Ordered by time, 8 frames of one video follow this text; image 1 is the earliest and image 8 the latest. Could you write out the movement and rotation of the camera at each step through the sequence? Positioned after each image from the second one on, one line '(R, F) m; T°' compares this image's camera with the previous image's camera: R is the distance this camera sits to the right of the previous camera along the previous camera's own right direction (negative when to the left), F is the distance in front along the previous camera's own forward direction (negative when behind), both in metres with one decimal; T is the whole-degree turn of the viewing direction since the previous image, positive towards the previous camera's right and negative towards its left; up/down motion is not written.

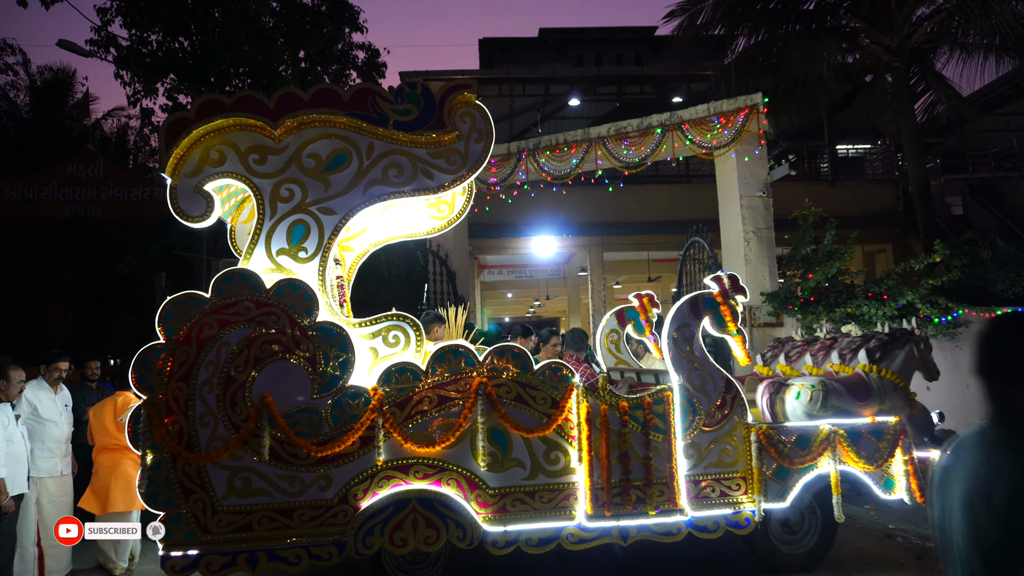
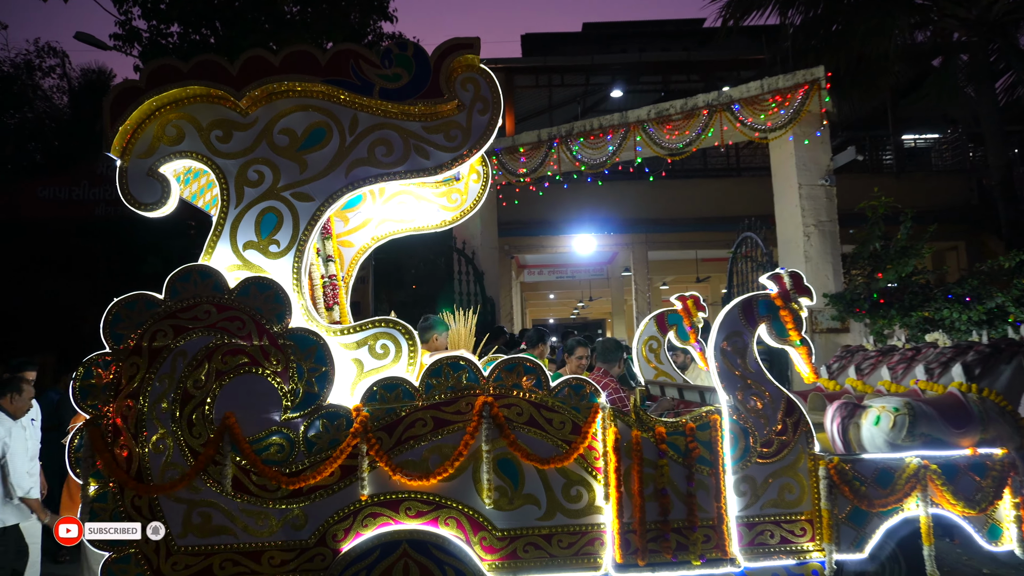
(+0.2, +0.7) m; -4°
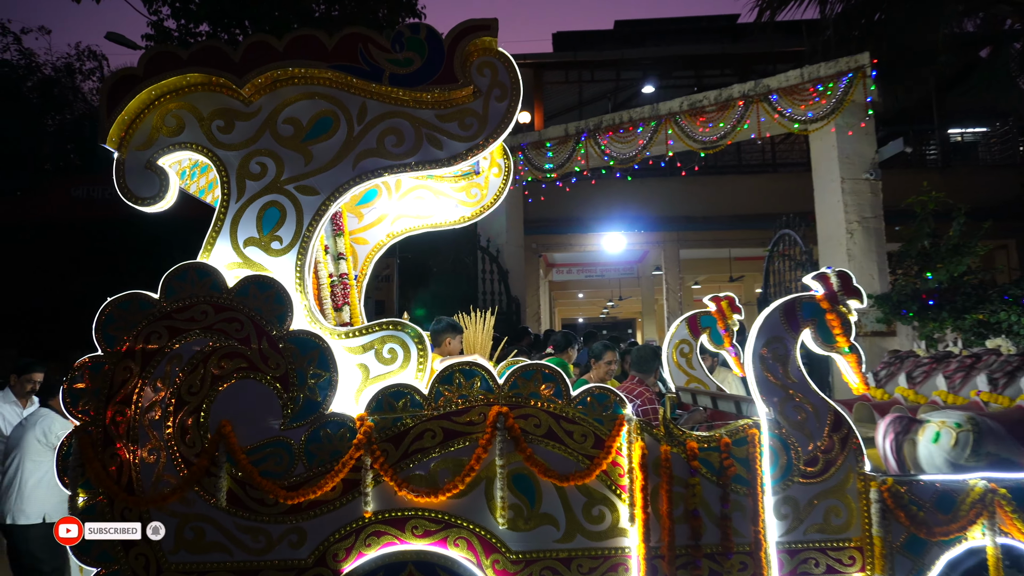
(+0.1, +0.3) m; -2°
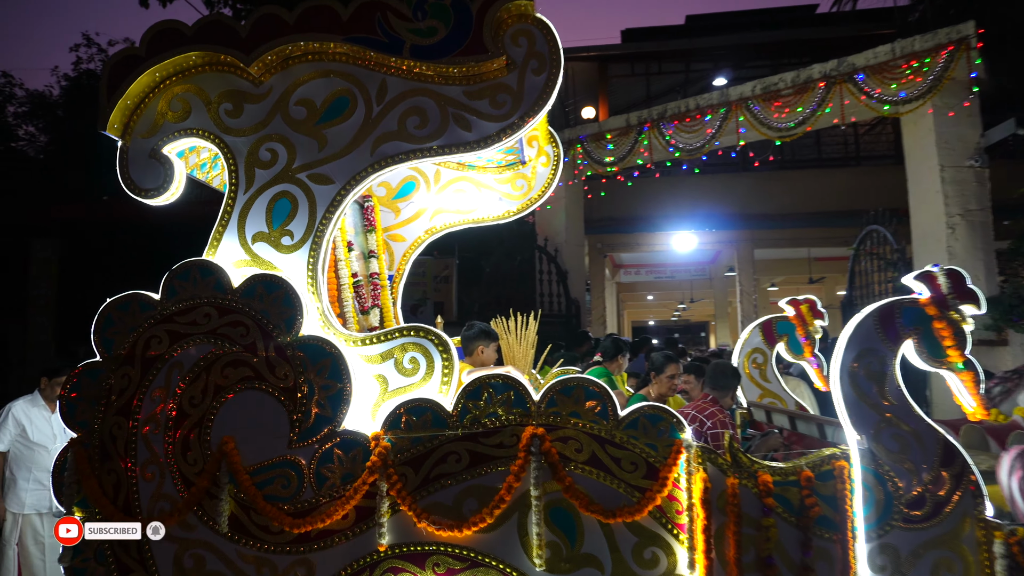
(+0.1, +0.5) m; -6°
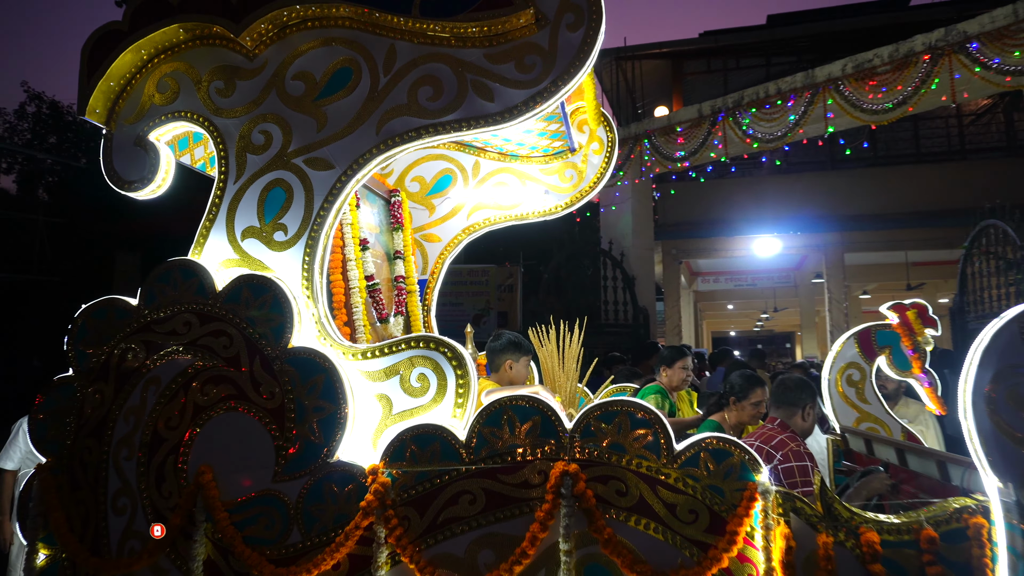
(+0.2, +0.5) m; -6°
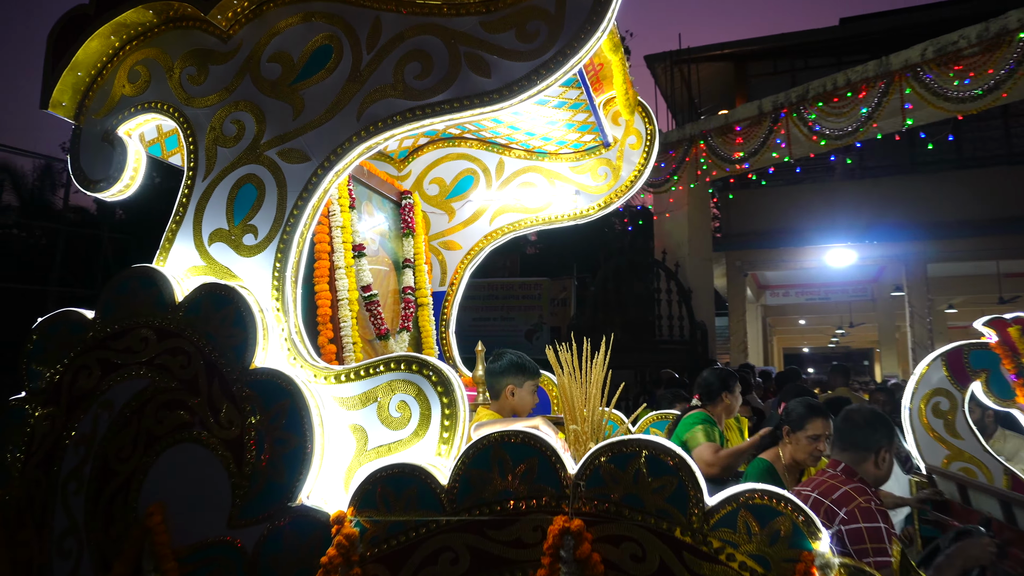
(+0.2, +0.4) m; -5°
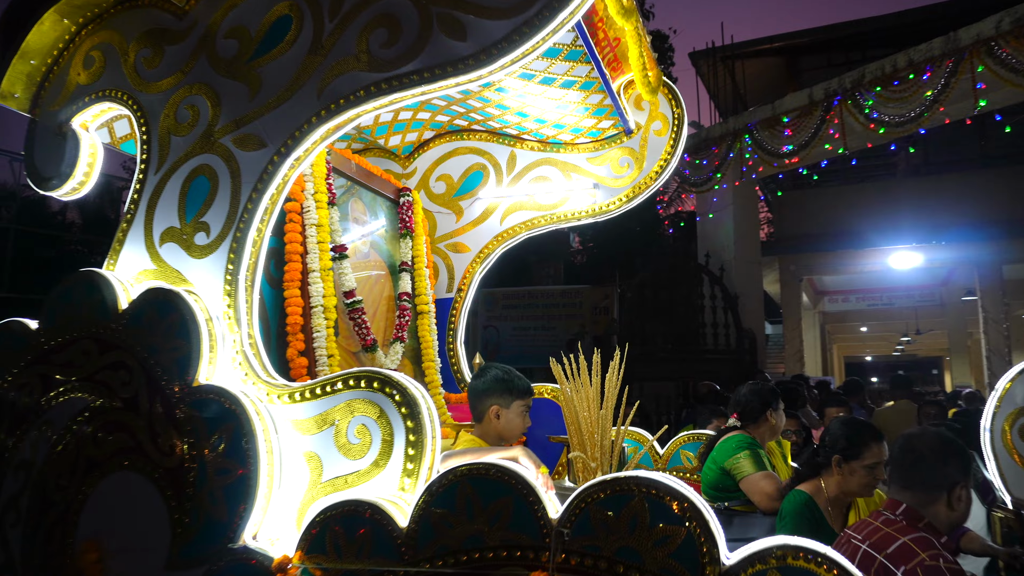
(+0.2, +0.3) m; -4°
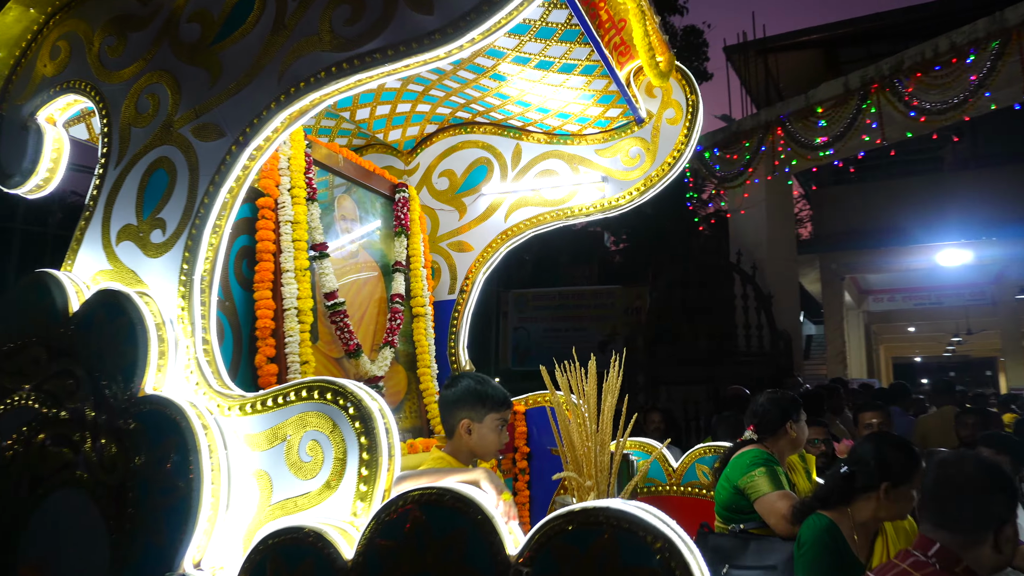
(+0.1, +0.2) m; -3°
